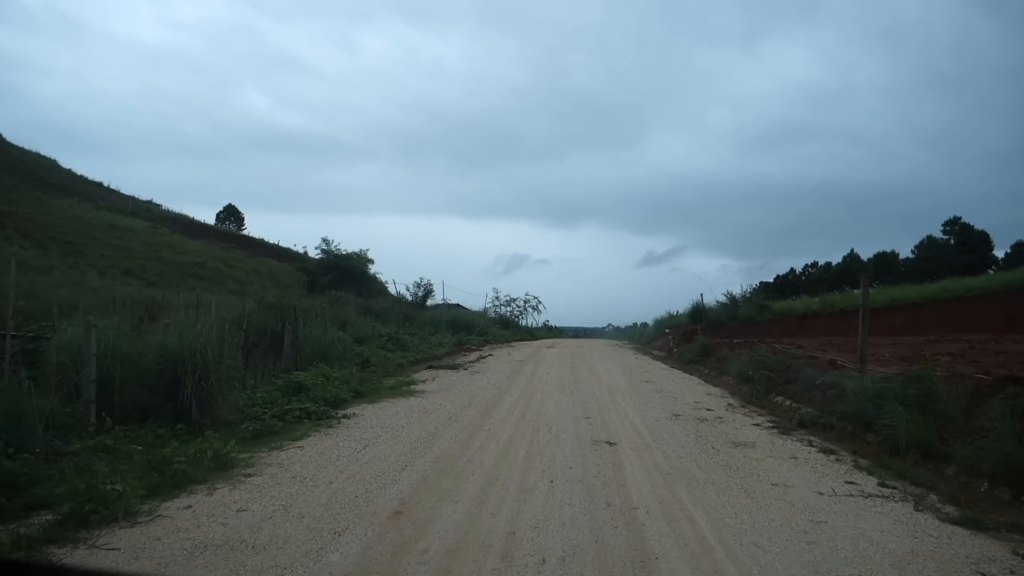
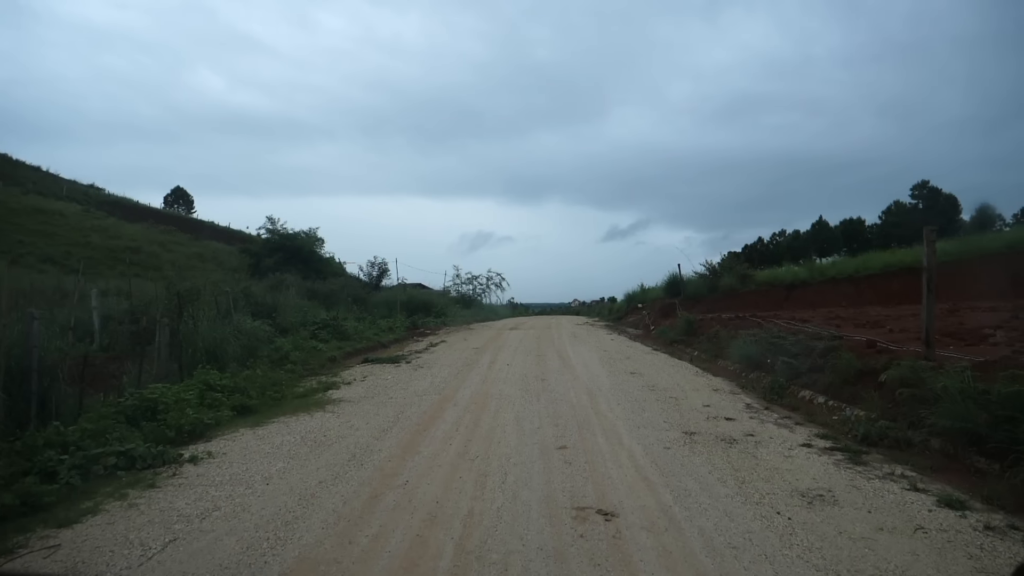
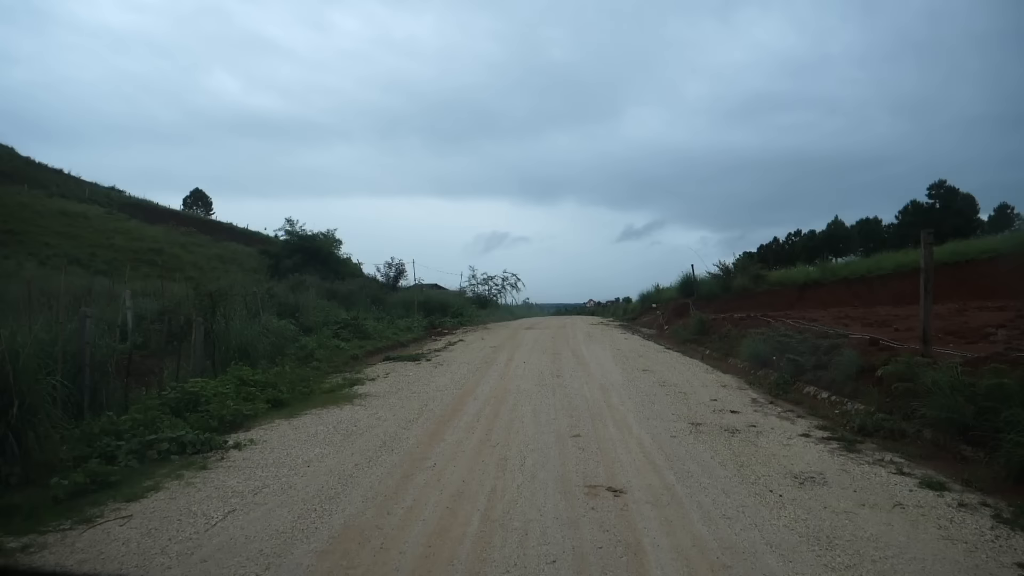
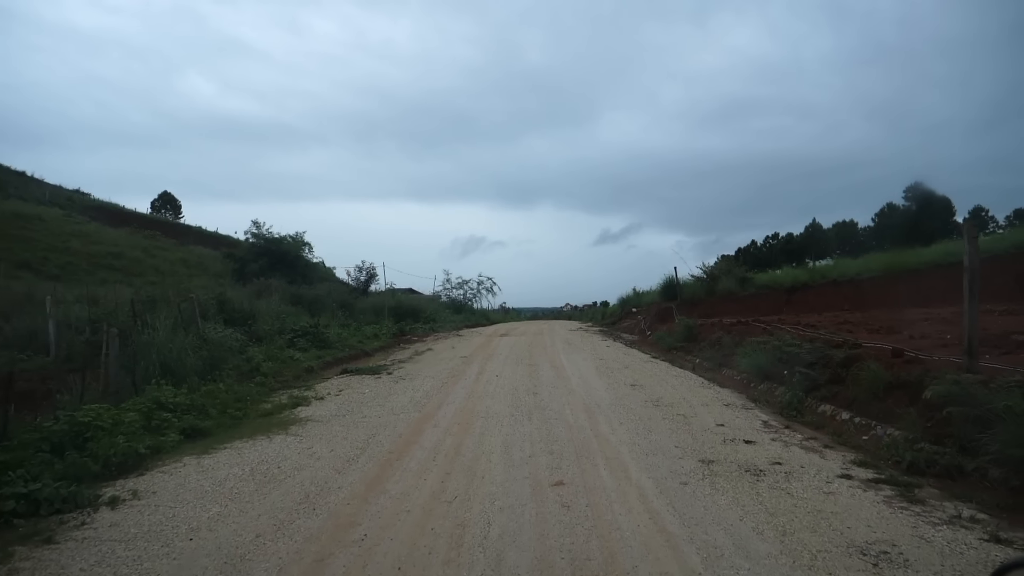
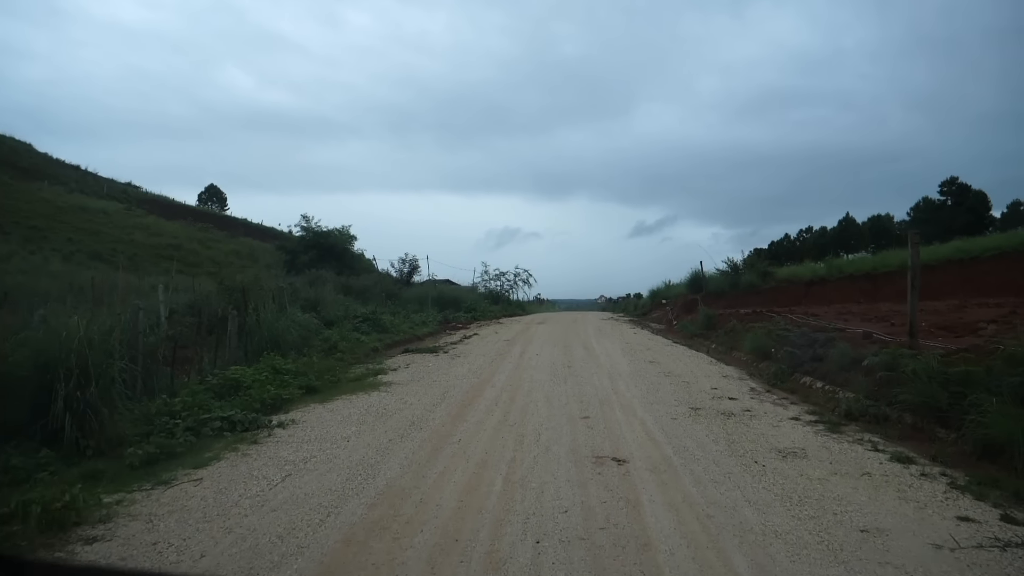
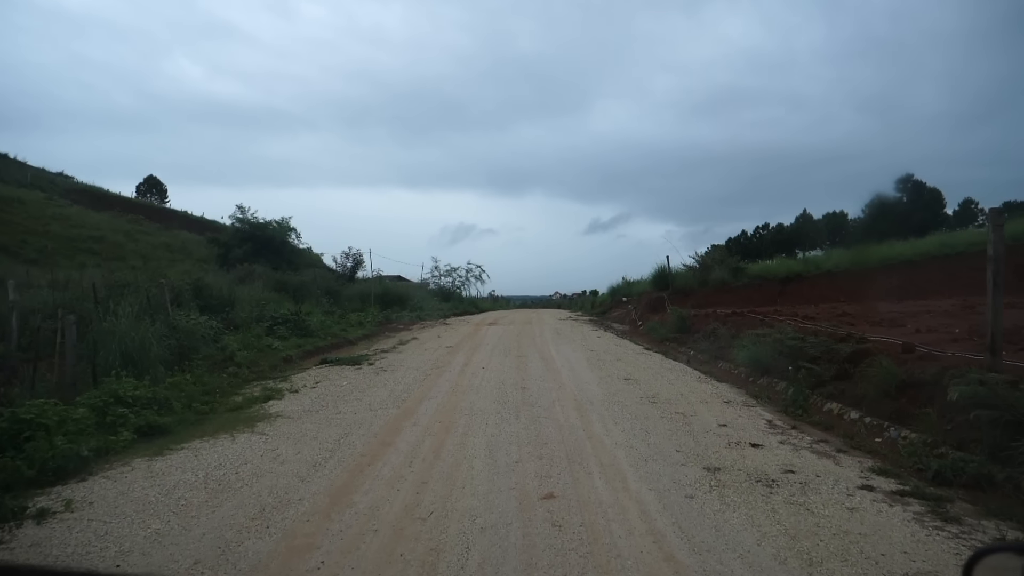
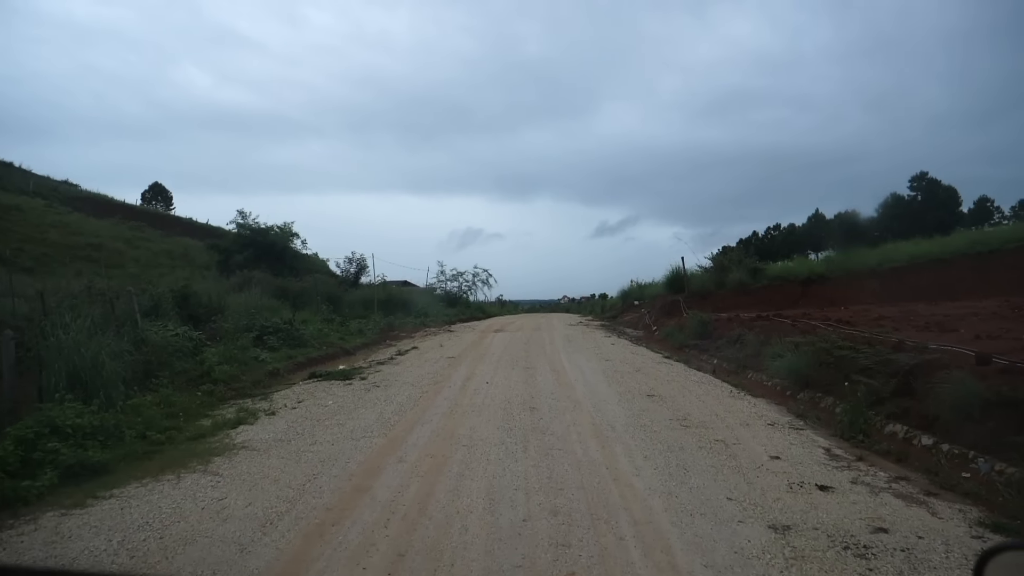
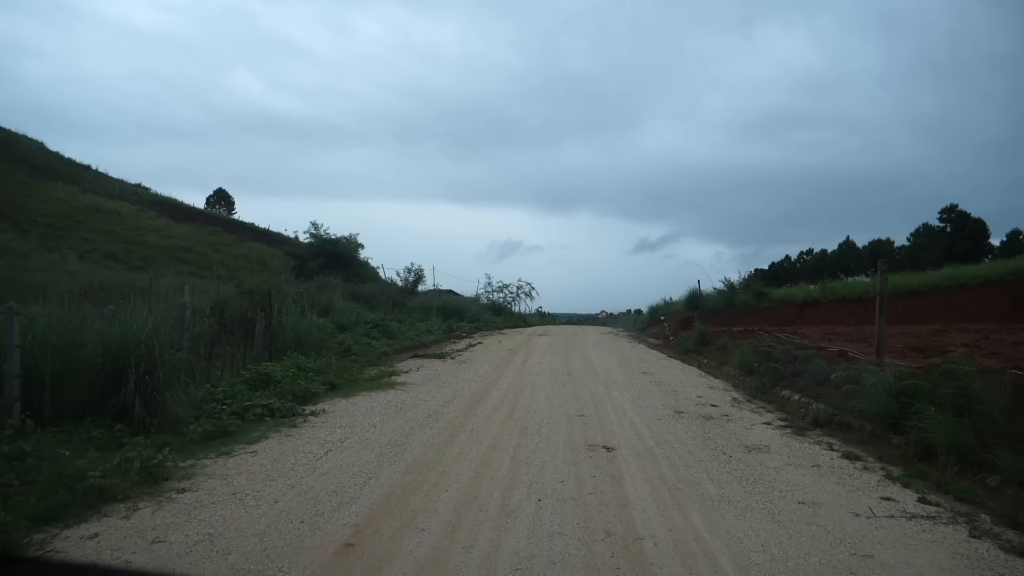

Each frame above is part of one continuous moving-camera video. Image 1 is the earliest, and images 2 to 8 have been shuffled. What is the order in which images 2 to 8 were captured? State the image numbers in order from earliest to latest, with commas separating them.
8, 5, 3, 2, 4, 6, 7
